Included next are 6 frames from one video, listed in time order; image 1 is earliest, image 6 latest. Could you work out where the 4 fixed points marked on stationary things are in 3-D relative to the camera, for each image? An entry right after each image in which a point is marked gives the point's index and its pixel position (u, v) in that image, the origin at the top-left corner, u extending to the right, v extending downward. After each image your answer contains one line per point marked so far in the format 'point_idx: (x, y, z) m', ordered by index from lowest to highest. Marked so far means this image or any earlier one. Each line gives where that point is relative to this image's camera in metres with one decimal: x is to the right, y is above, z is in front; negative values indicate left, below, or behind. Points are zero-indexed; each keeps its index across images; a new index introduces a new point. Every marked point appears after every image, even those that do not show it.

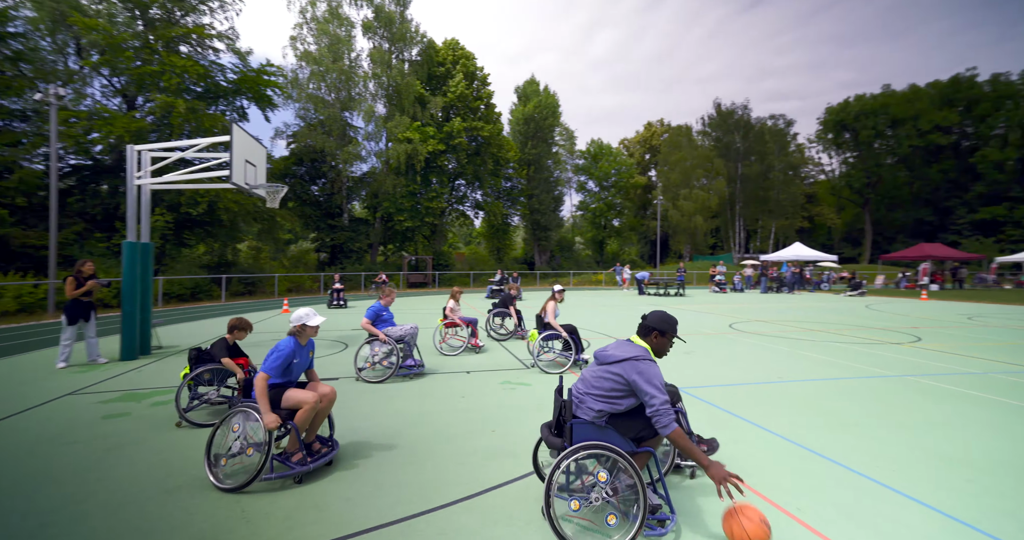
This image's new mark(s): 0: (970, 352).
0: (+9.2, -1.6, +10.3) m
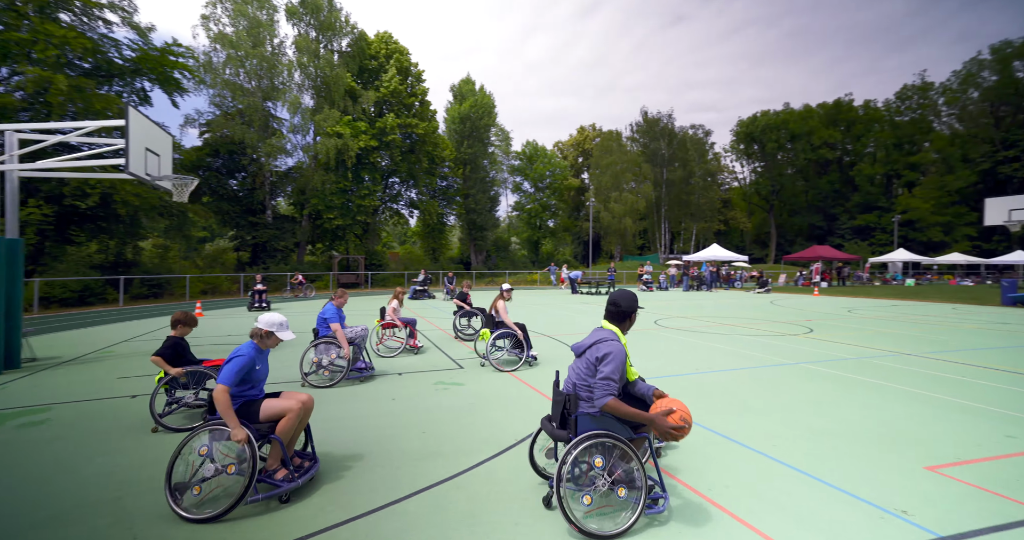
0: (+7.8, -1.6, +11.4) m
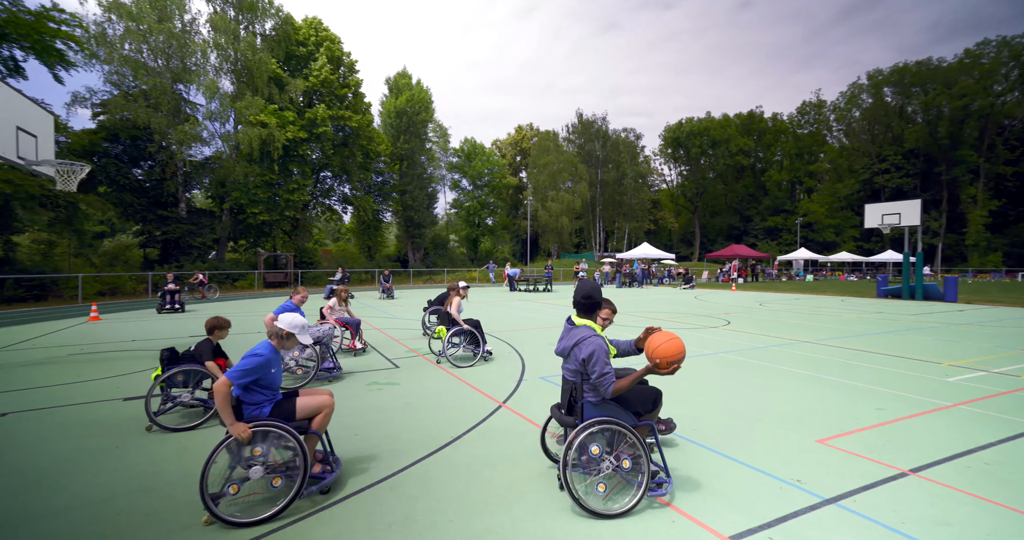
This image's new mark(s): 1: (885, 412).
0: (+6.3, -1.6, +12.2) m
1: (+4.2, -1.6, +5.5) m
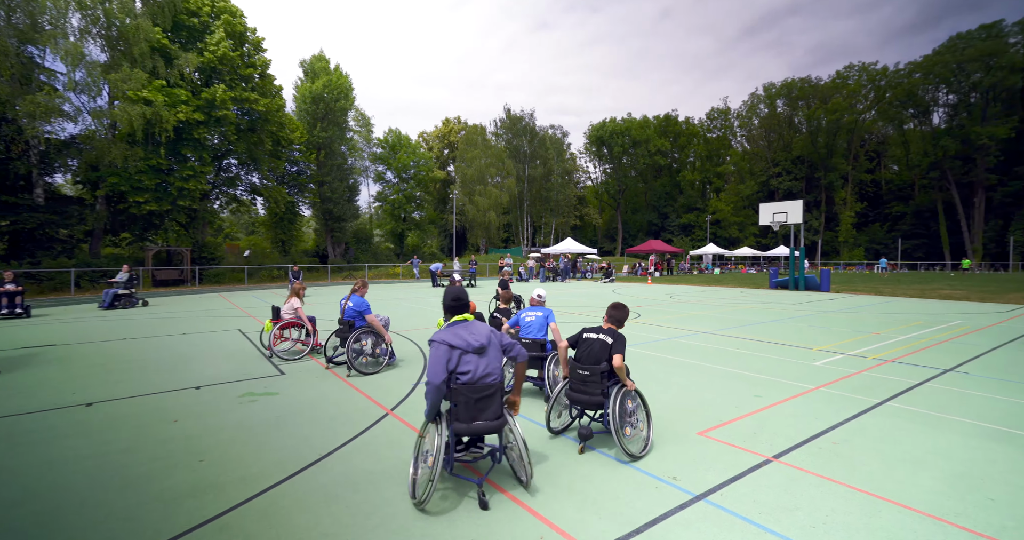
0: (+4.1, -1.4, +12.7) m
1: (+3.0, -1.5, +5.8) m
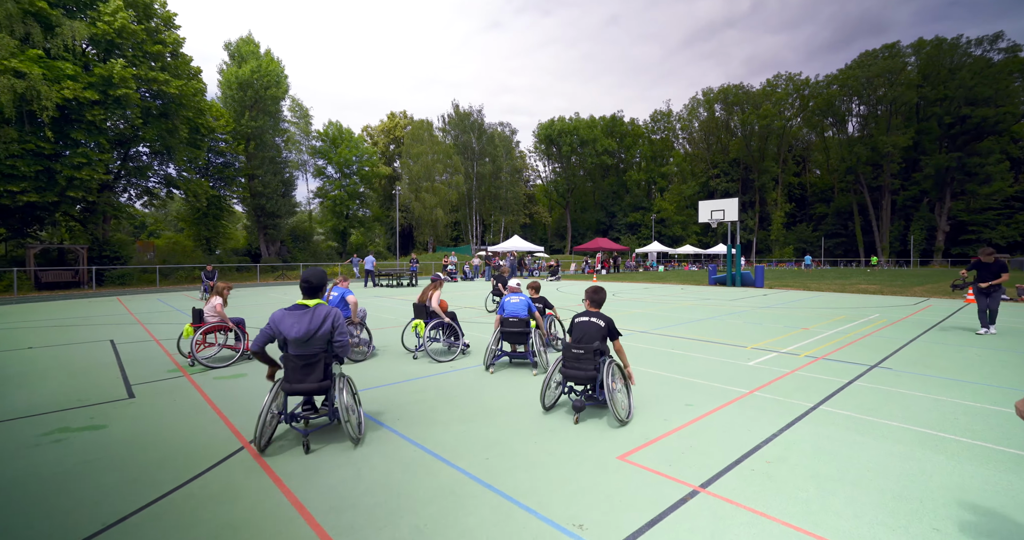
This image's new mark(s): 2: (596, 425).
0: (+2.4, -1.3, +12.1) m
1: (+1.9, -1.5, +5.2) m
2: (+0.8, -1.5, +4.6) m
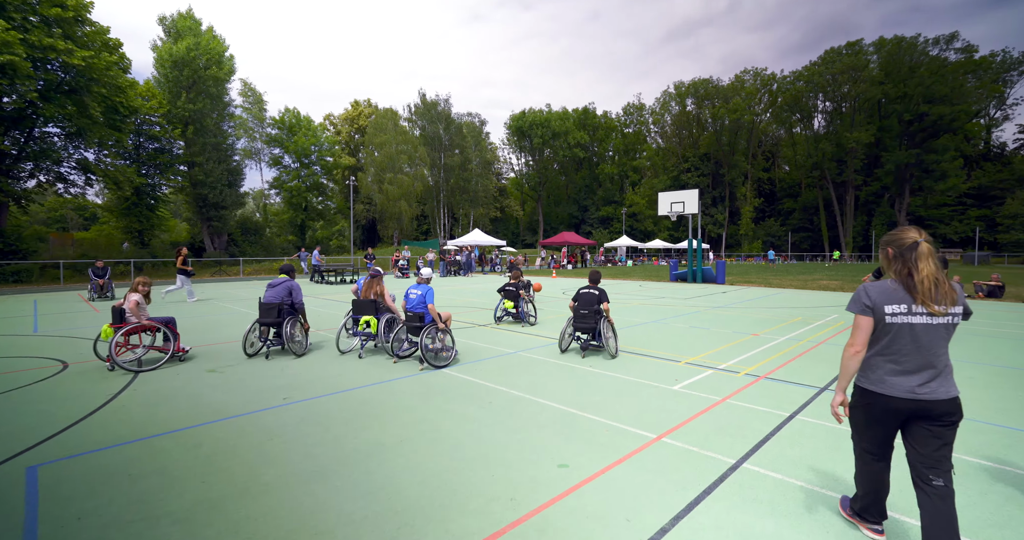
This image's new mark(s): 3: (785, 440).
0: (+0.5, -1.3, +10.6) m
1: (+0.5, -1.5, +3.7) m
2: (-0.6, -1.5, +3.1) m
3: (+2.4, -1.5, +4.3) m
